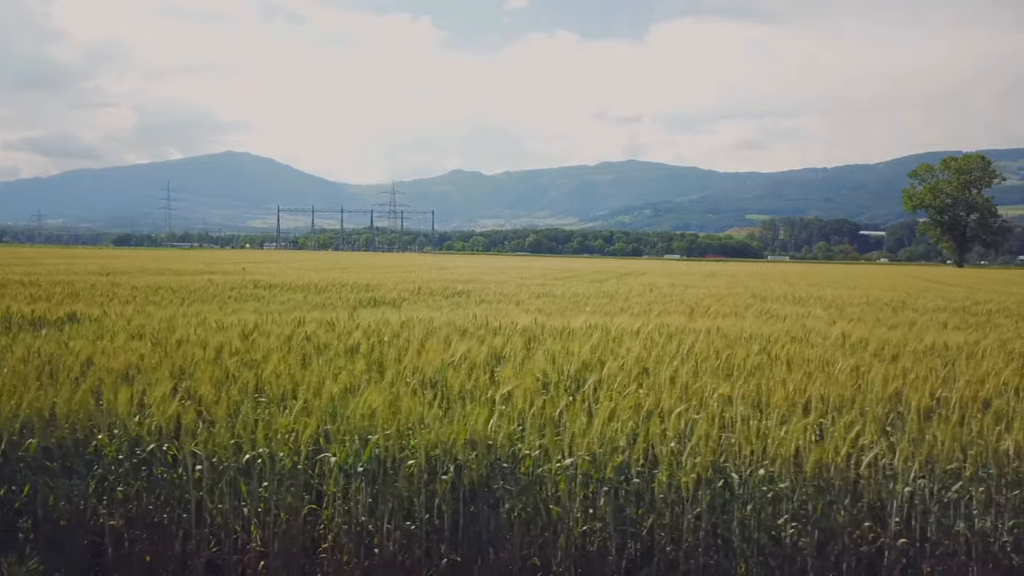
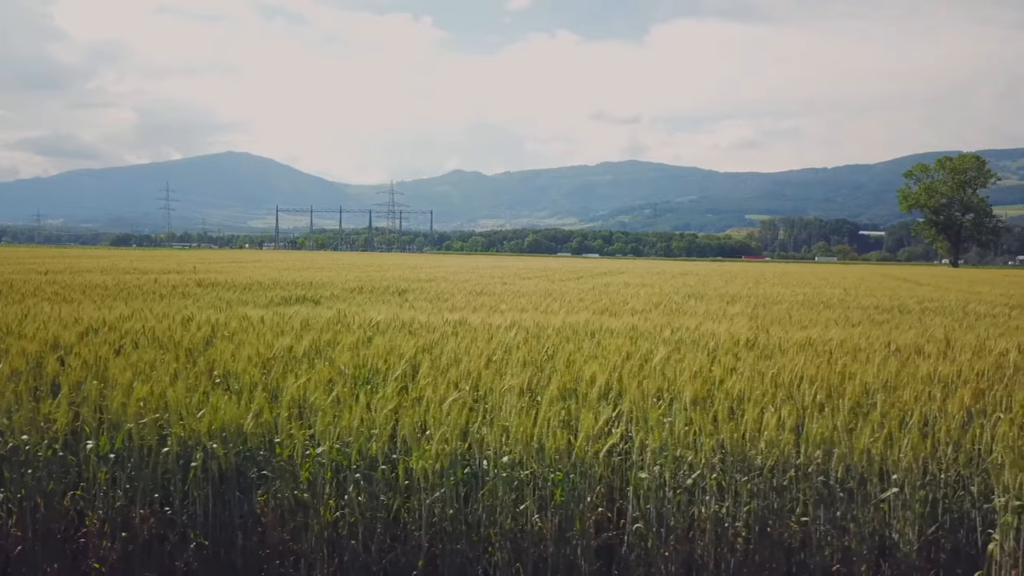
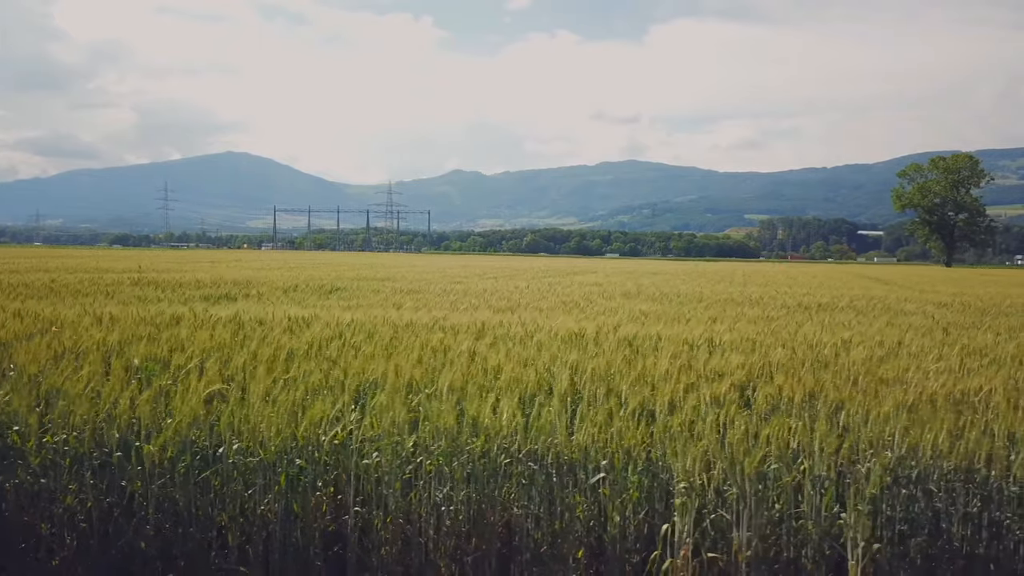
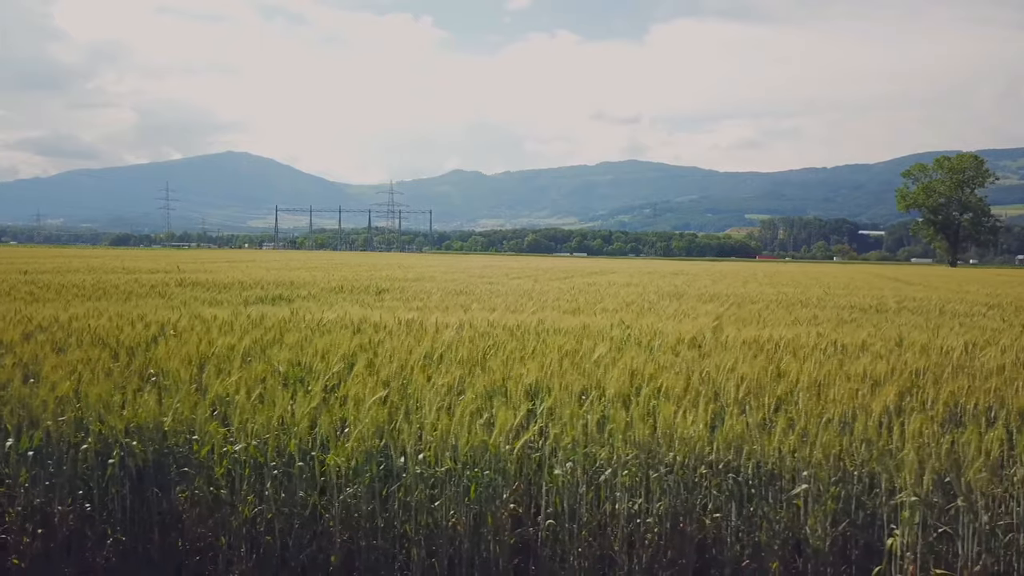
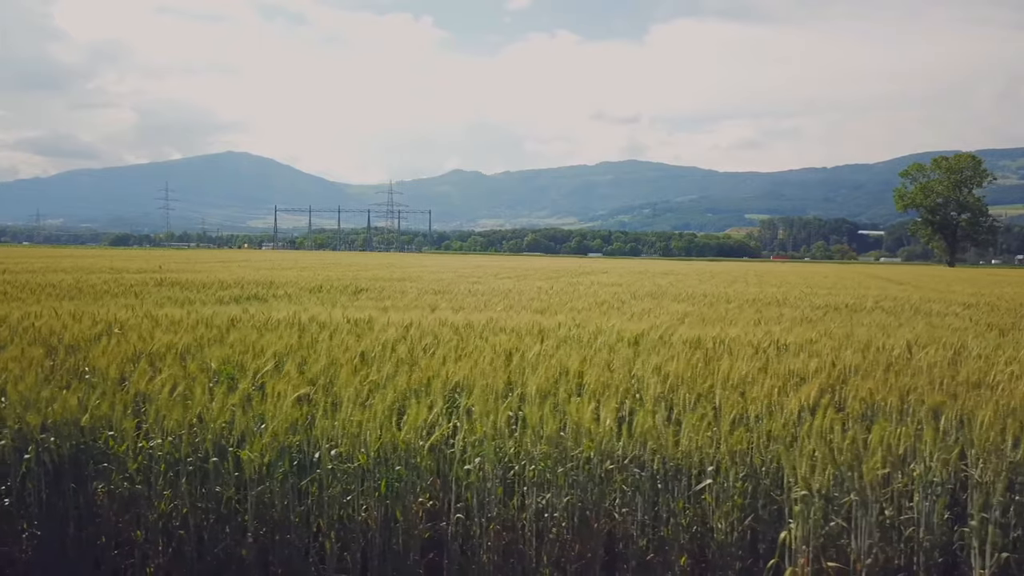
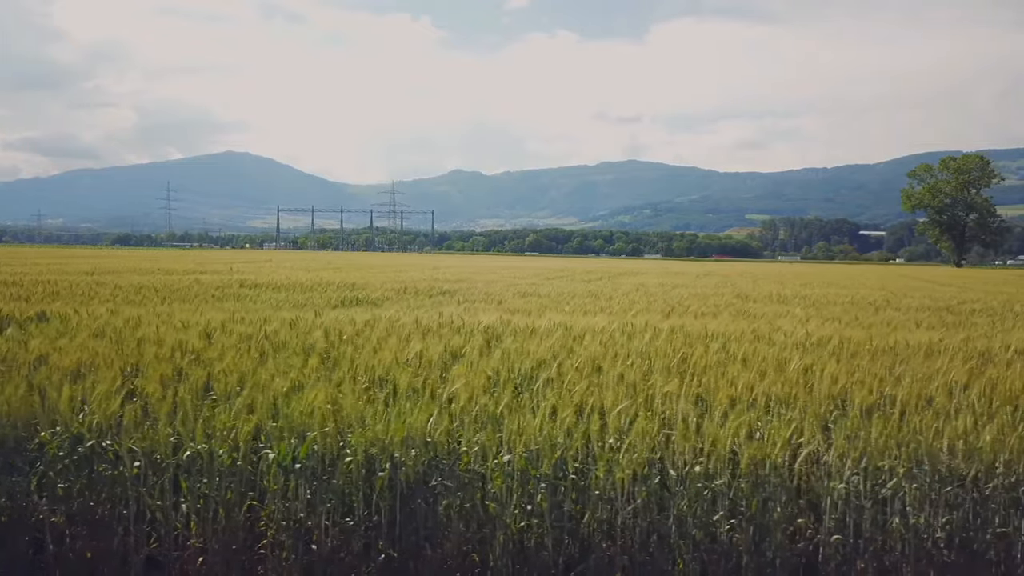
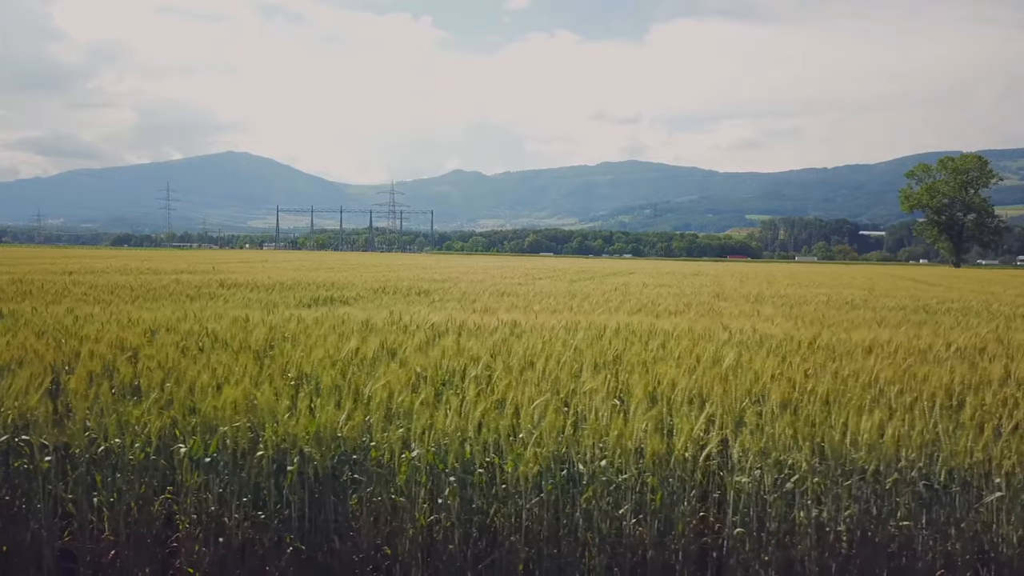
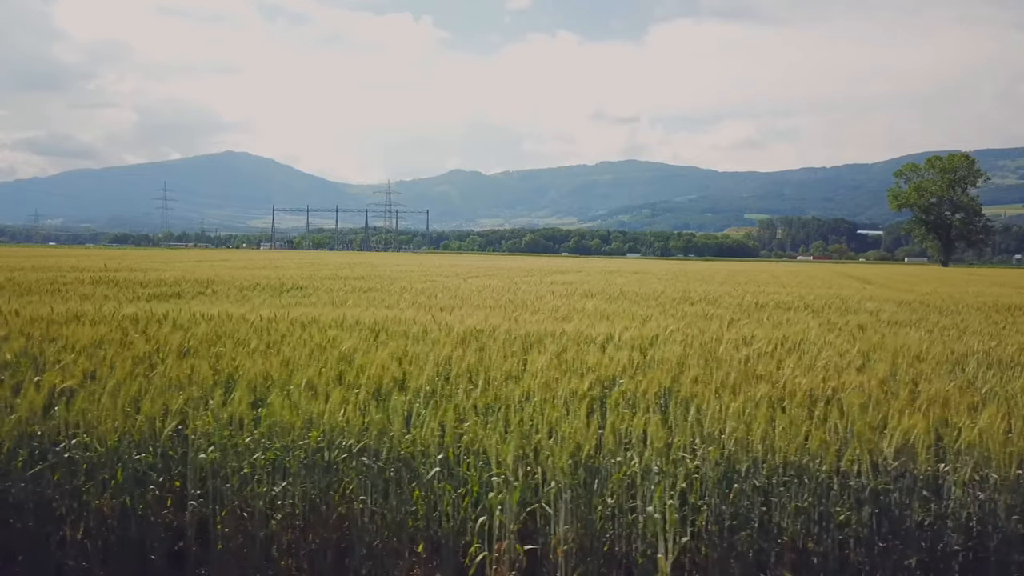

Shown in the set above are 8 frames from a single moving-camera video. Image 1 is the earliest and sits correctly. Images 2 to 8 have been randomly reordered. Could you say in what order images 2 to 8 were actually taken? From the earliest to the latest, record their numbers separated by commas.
6, 7, 2, 4, 5, 3, 8
